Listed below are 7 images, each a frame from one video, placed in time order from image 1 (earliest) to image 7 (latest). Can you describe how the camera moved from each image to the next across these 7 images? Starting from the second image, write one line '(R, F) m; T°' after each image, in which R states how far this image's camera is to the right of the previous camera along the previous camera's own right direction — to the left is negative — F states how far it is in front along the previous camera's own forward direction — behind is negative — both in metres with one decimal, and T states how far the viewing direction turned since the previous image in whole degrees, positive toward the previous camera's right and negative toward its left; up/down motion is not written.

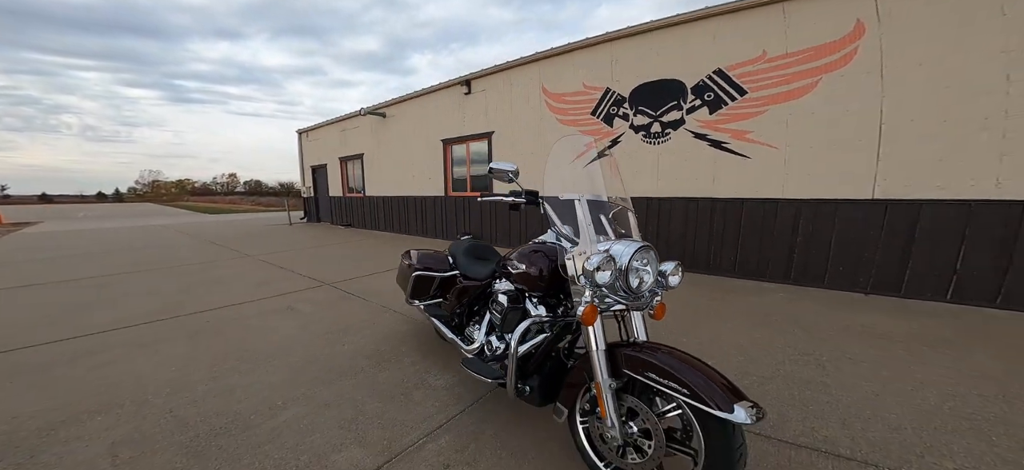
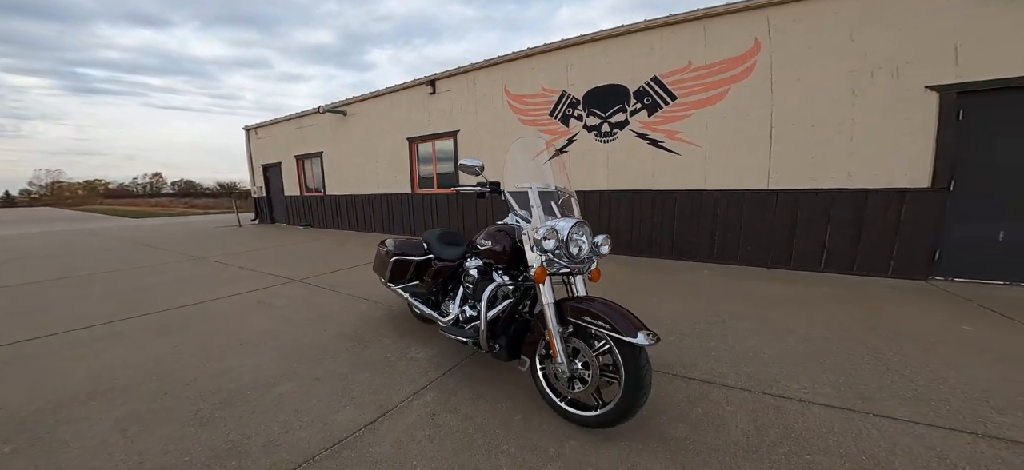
(0.0, -0.4) m; +6°
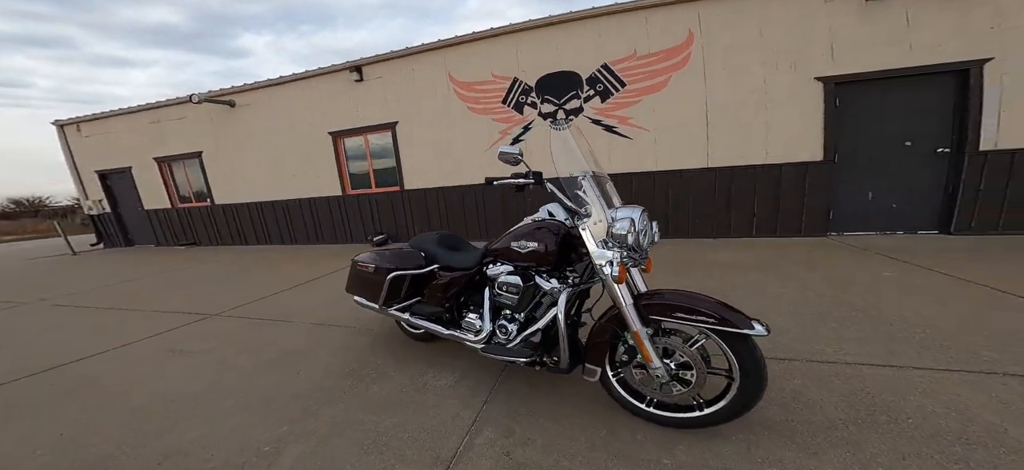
(-0.7, +0.4) m; +14°
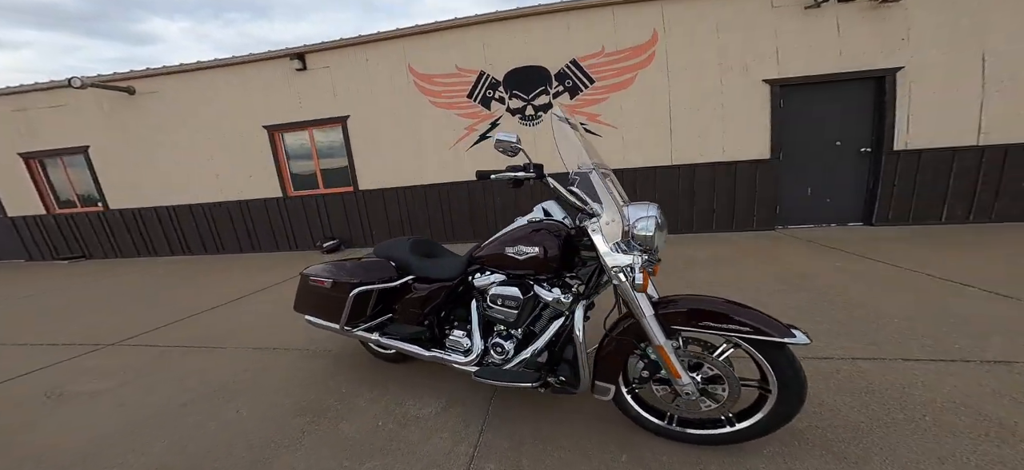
(-0.2, +0.3) m; +7°
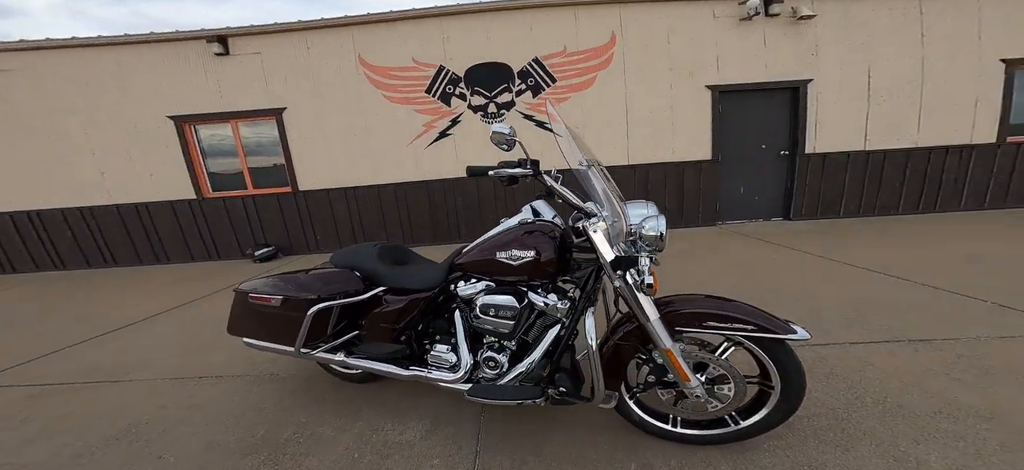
(-0.2, +0.1) m; +8°
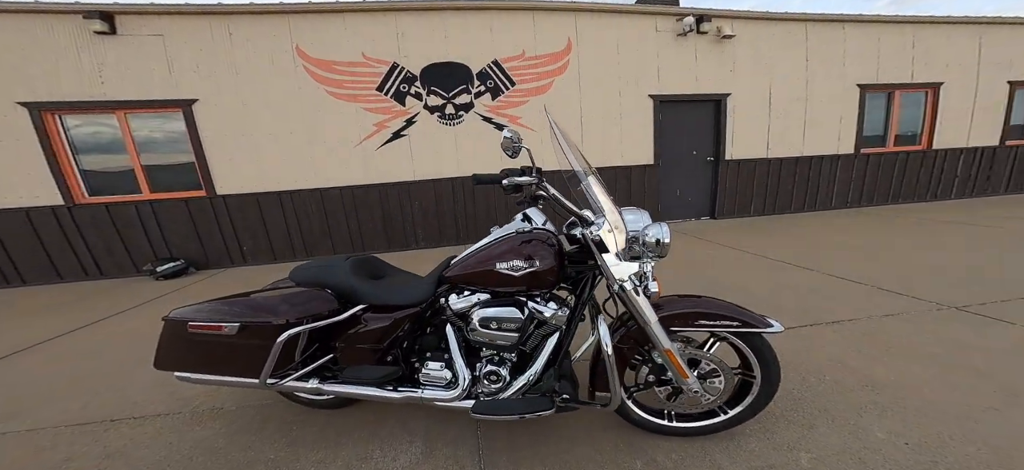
(-0.2, +0.1) m; +9°
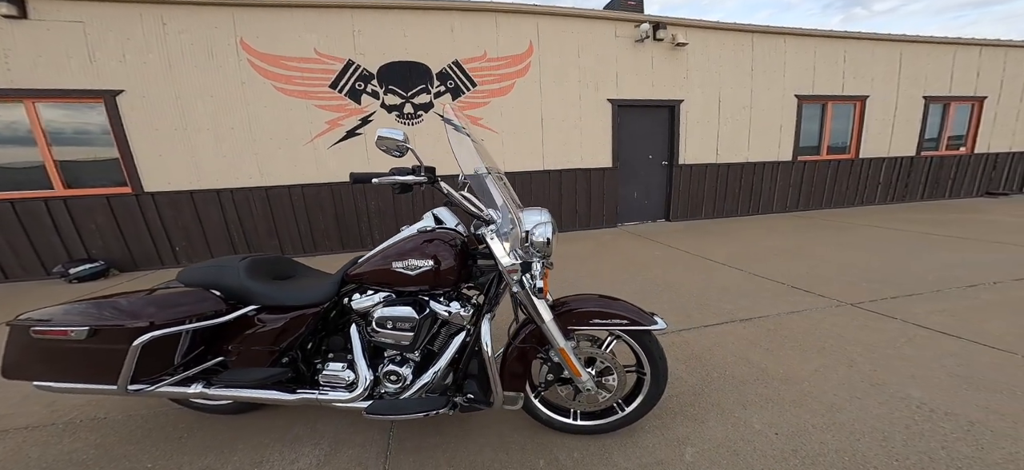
(+0.4, 0.0) m; +3°
